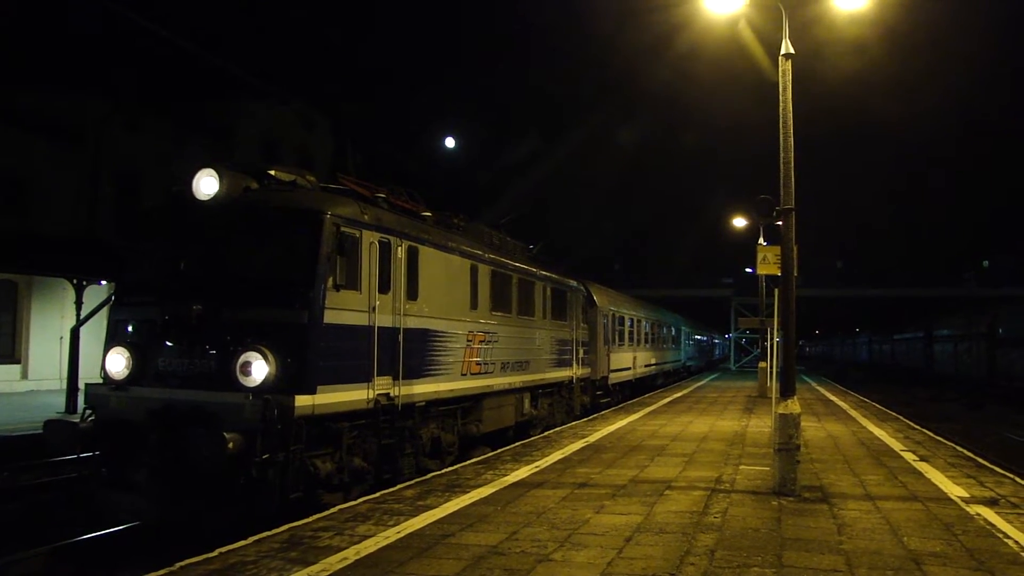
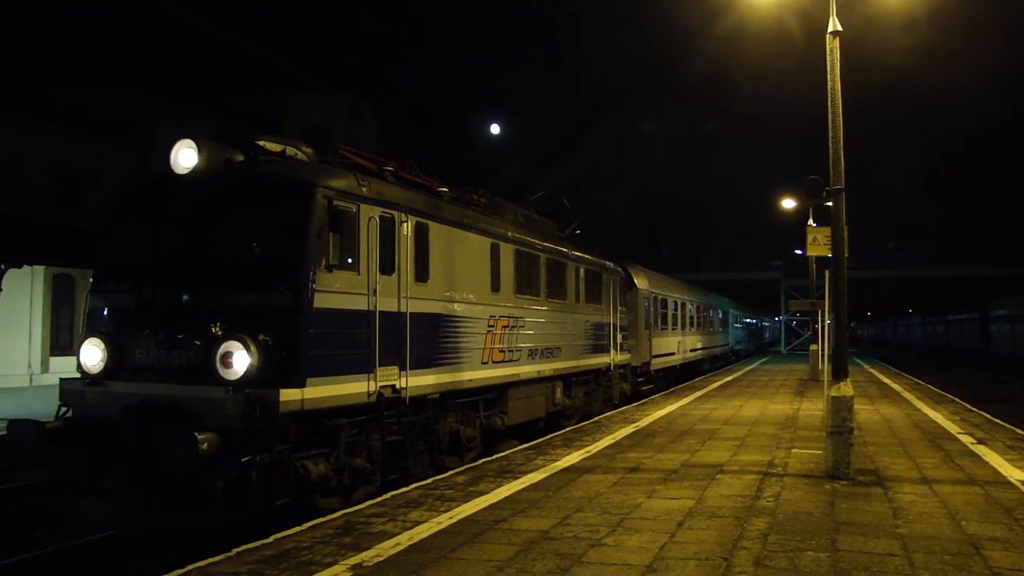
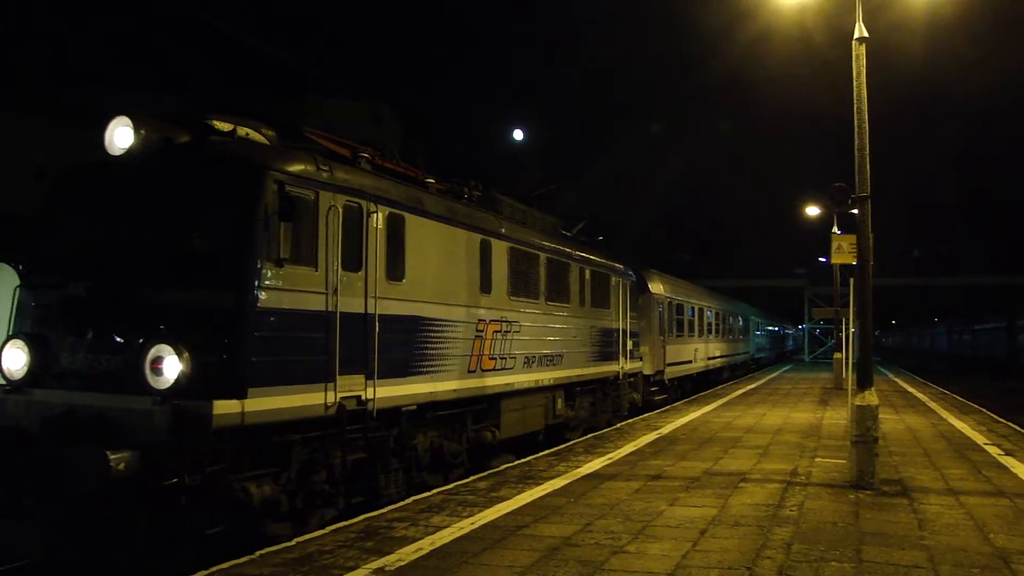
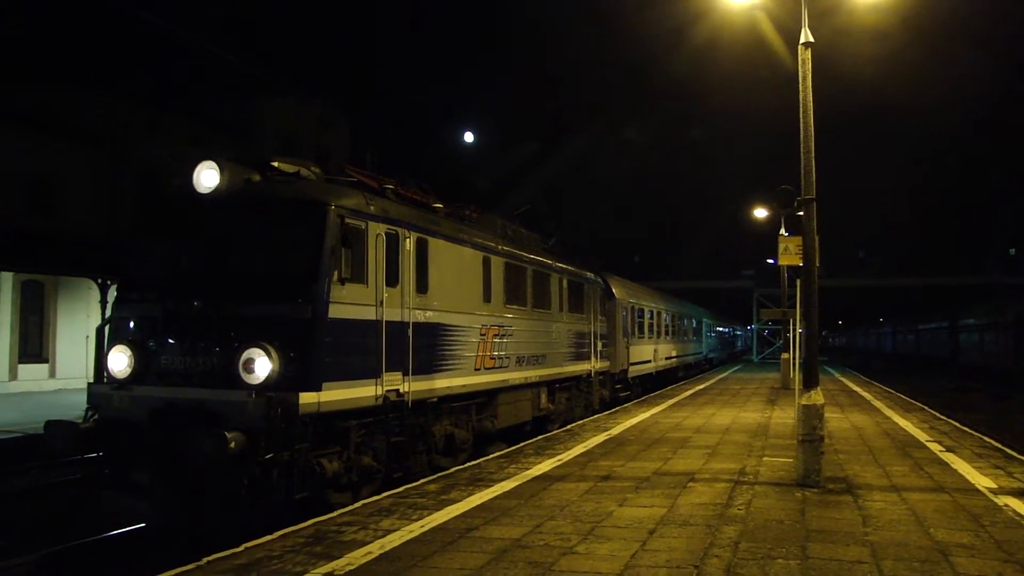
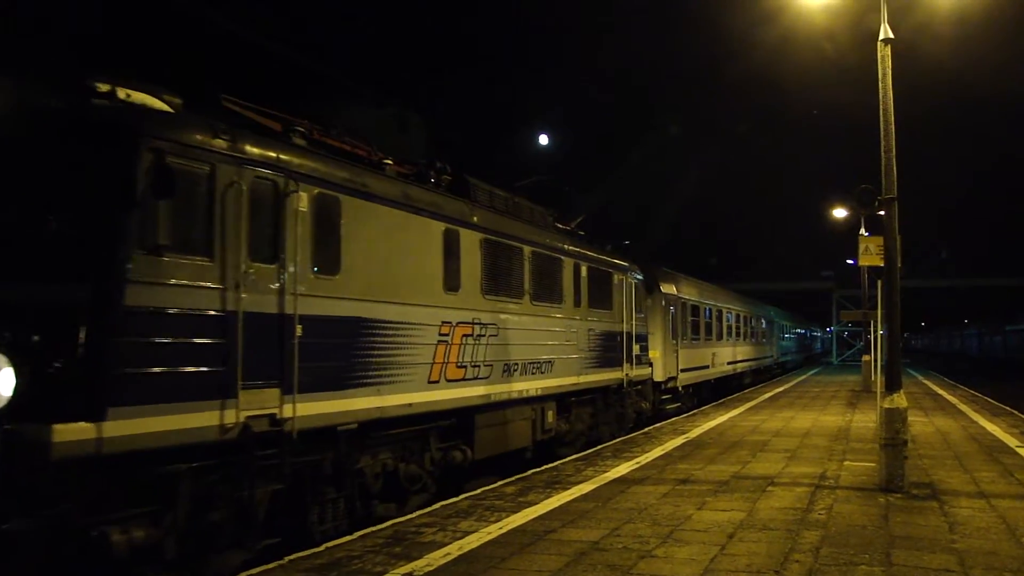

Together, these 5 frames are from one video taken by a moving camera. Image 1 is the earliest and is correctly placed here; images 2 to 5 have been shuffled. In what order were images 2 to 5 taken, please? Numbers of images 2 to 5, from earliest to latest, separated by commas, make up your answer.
4, 2, 3, 5
